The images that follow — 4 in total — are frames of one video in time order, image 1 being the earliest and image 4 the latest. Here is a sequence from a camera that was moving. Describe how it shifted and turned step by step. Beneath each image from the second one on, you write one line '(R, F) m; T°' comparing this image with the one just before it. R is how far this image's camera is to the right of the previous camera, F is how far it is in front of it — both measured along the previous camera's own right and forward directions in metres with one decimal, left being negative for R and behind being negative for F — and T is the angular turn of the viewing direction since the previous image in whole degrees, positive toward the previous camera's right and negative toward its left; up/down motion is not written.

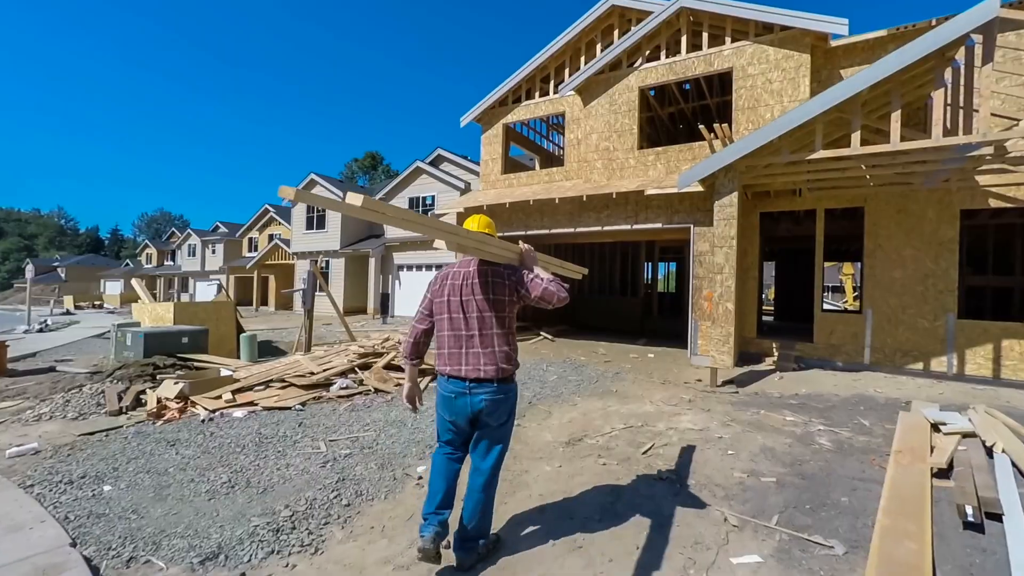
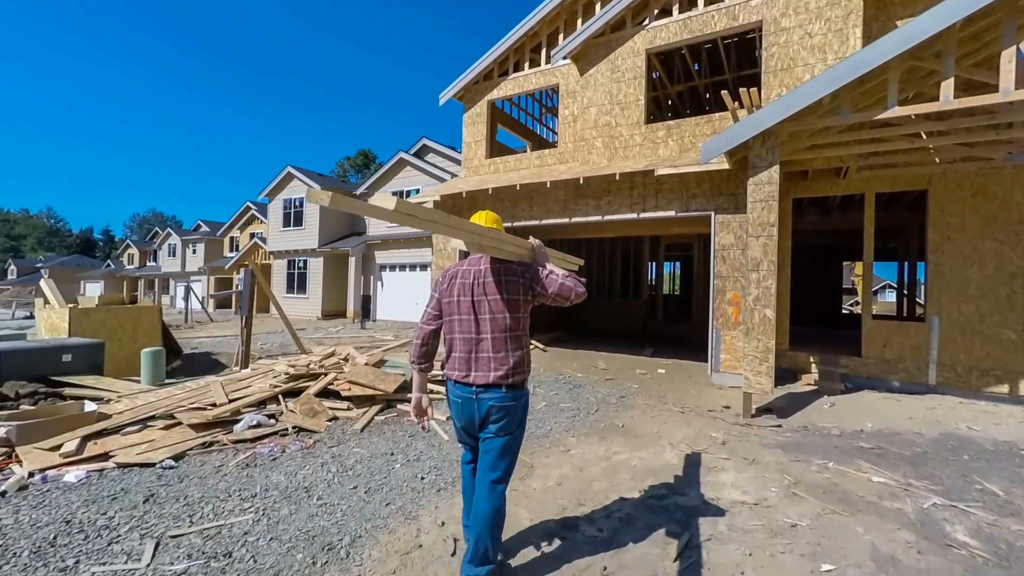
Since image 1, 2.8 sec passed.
(+0.3, +1.6) m; 0°
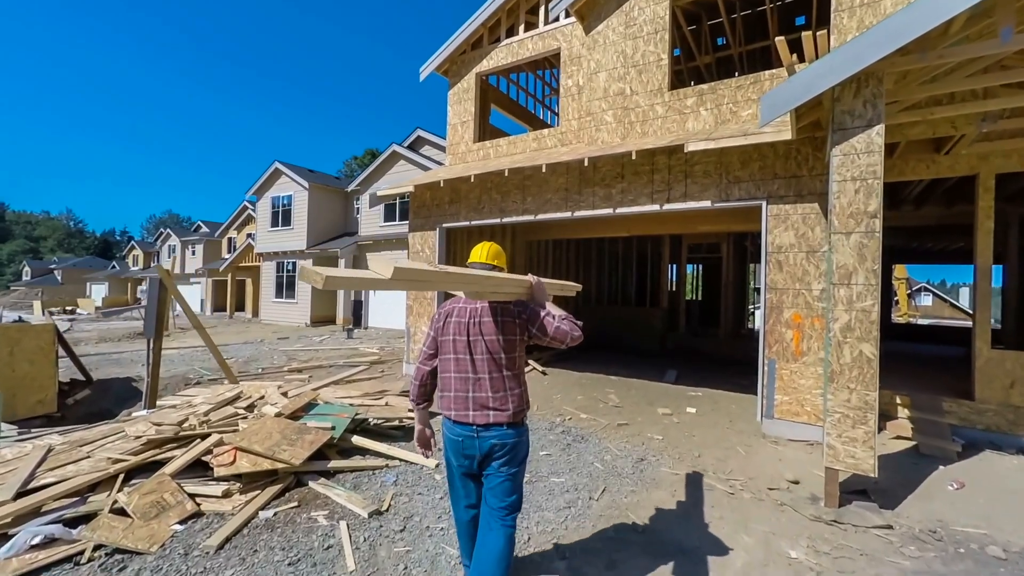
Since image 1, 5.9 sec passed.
(+0.4, +1.8) m; -2°
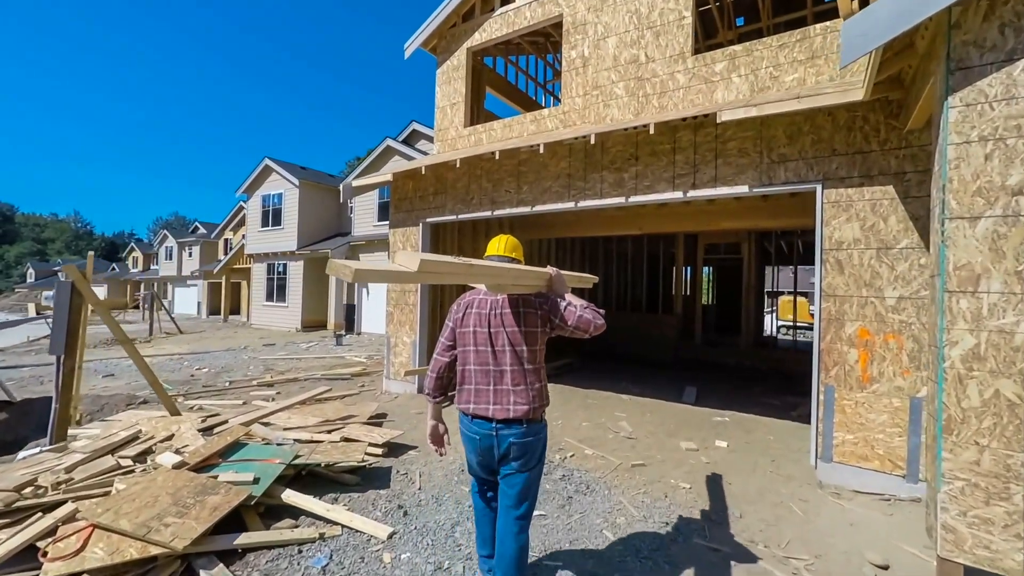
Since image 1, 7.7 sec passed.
(+0.2, +1.1) m; -1°
